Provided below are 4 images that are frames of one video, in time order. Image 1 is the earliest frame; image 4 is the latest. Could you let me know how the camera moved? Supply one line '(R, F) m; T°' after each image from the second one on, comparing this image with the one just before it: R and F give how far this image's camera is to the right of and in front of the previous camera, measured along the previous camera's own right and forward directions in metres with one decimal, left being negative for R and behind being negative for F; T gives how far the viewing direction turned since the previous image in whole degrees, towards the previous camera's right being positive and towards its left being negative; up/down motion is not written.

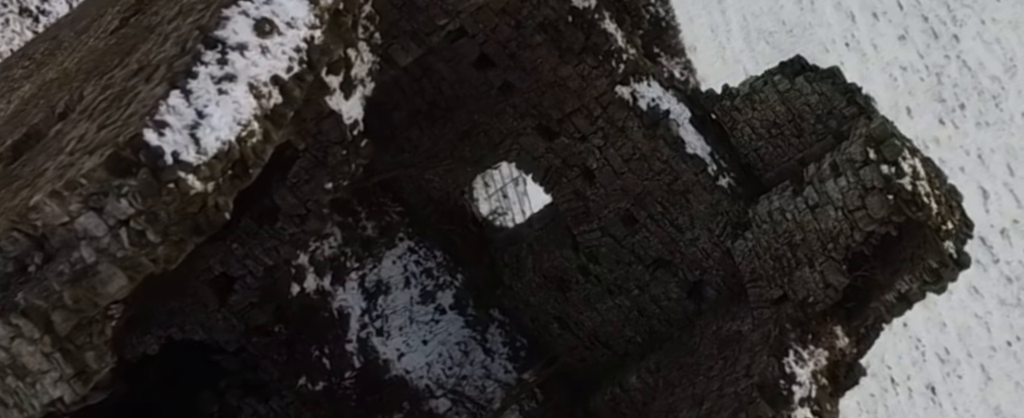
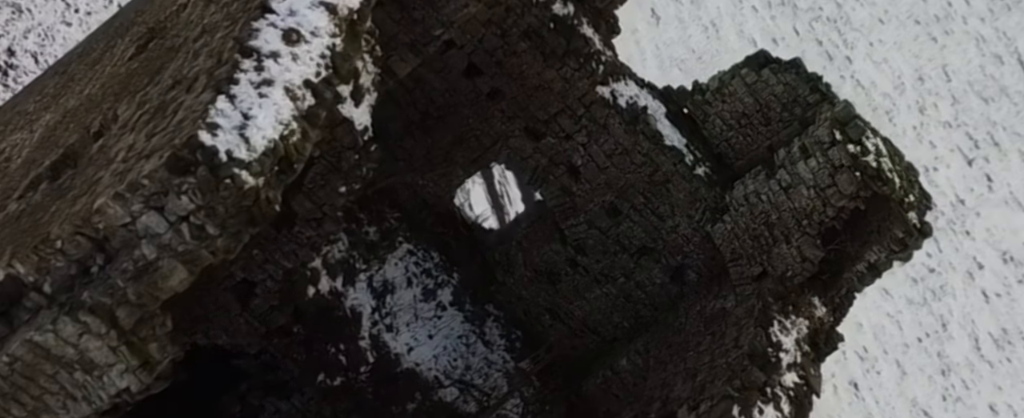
(-0.6, -0.4) m; +6°
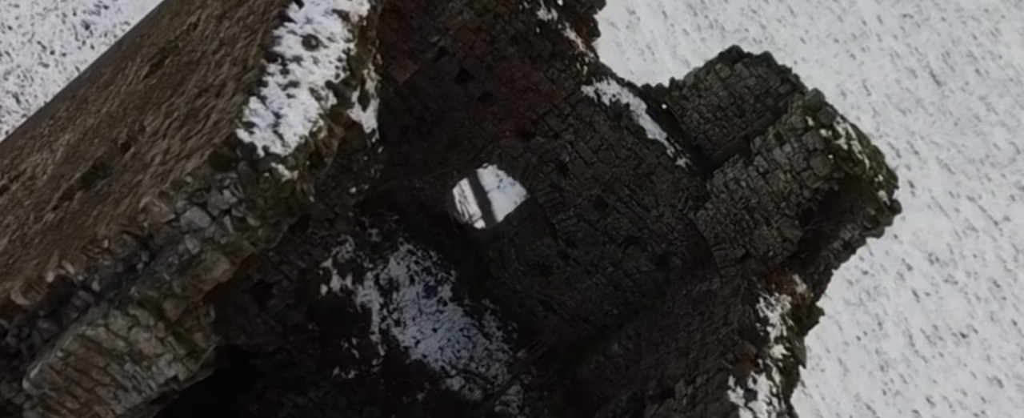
(-0.4, -0.3) m; +4°
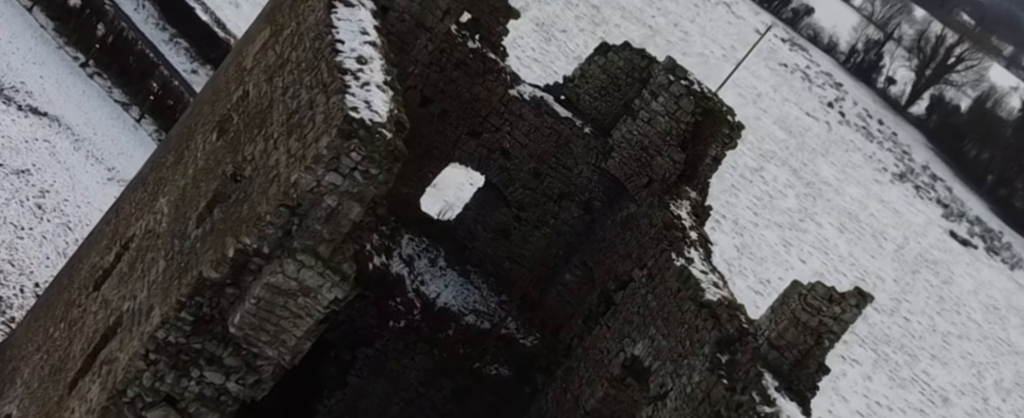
(-2.4, -1.7) m; +18°
